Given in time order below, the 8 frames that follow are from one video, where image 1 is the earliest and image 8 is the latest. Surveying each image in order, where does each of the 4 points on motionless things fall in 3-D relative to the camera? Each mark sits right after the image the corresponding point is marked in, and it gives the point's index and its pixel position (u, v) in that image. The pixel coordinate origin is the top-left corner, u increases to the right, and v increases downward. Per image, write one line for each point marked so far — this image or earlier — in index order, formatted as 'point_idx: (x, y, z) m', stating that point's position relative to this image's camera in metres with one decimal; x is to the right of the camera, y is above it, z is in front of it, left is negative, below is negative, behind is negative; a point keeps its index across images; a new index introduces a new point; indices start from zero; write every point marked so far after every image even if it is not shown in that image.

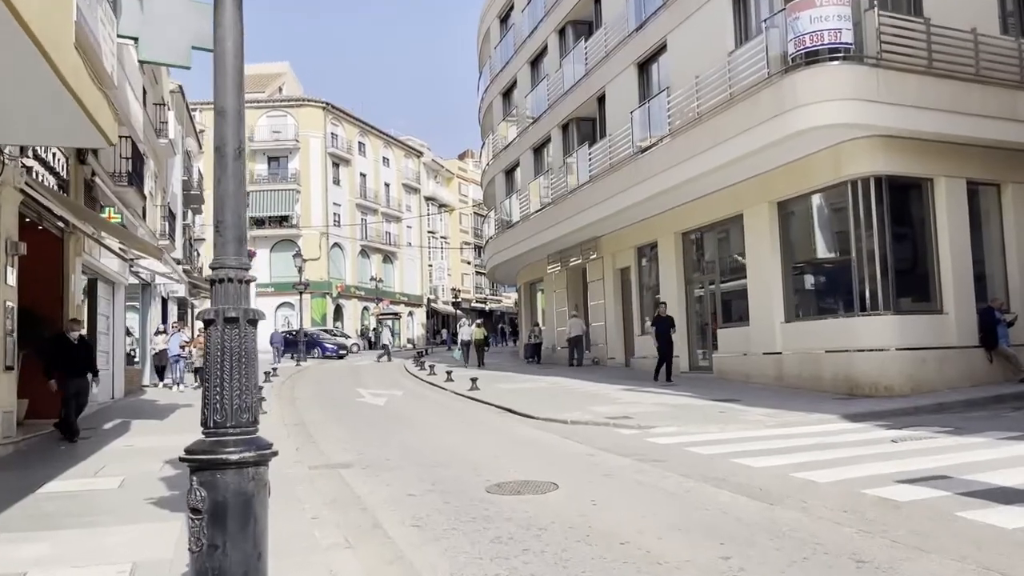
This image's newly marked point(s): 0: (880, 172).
0: (+6.4, +2.0, +14.0) m
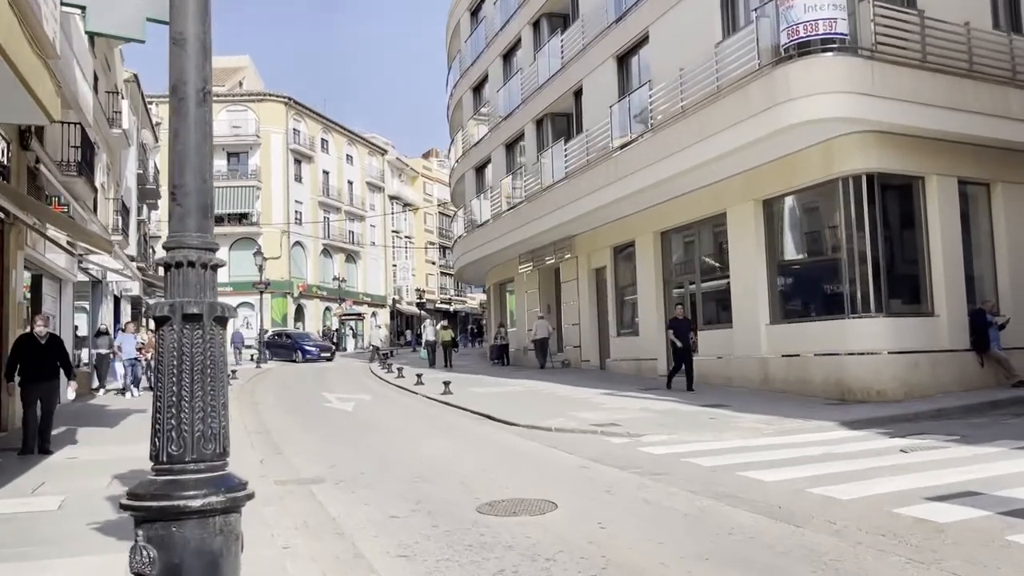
0: (+6.0, +2.0, +13.5) m
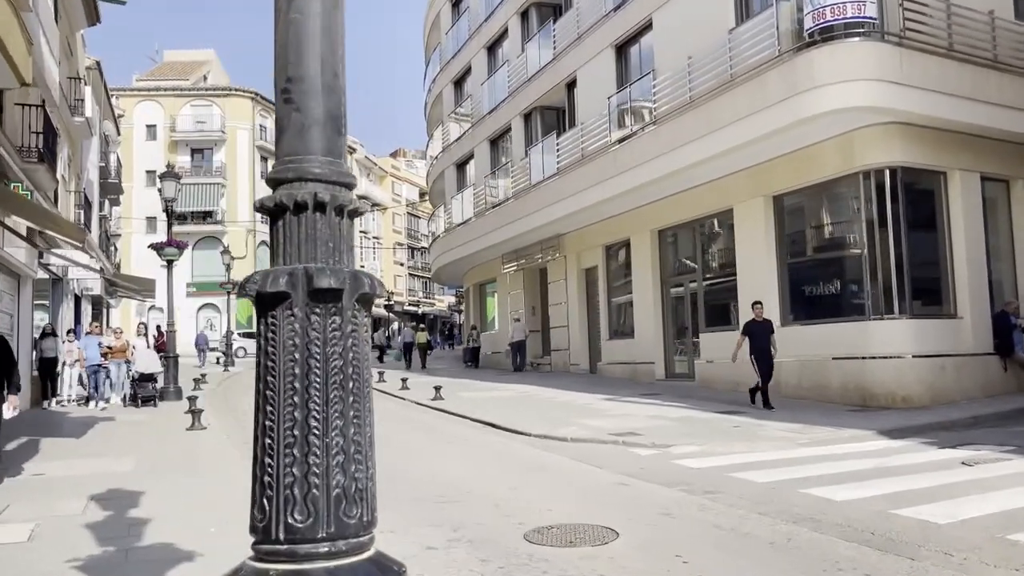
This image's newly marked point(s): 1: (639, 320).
0: (+6.1, +2.0, +12.9) m
1: (+3.0, -0.8, +19.4) m
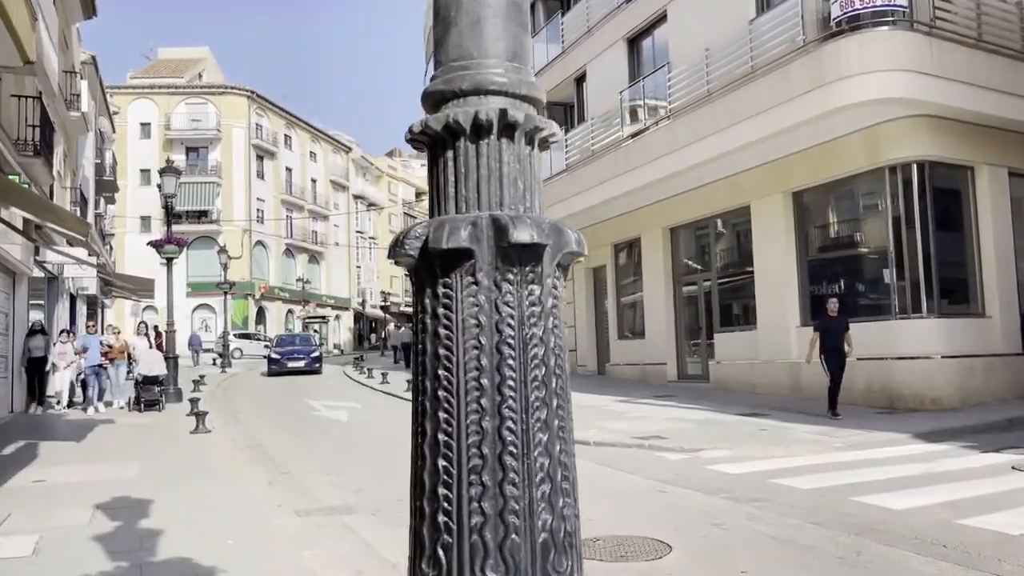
0: (+6.4, +2.0, +12.5) m
1: (+3.2, -0.7, +19.0) m
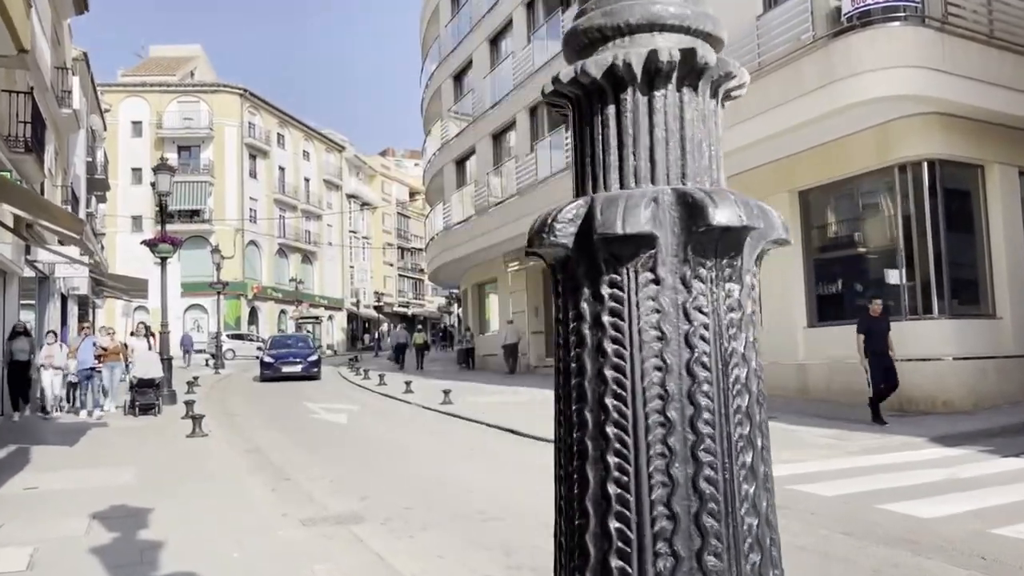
0: (+6.4, +2.0, +12.3) m
1: (+3.2, -0.7, +18.8) m
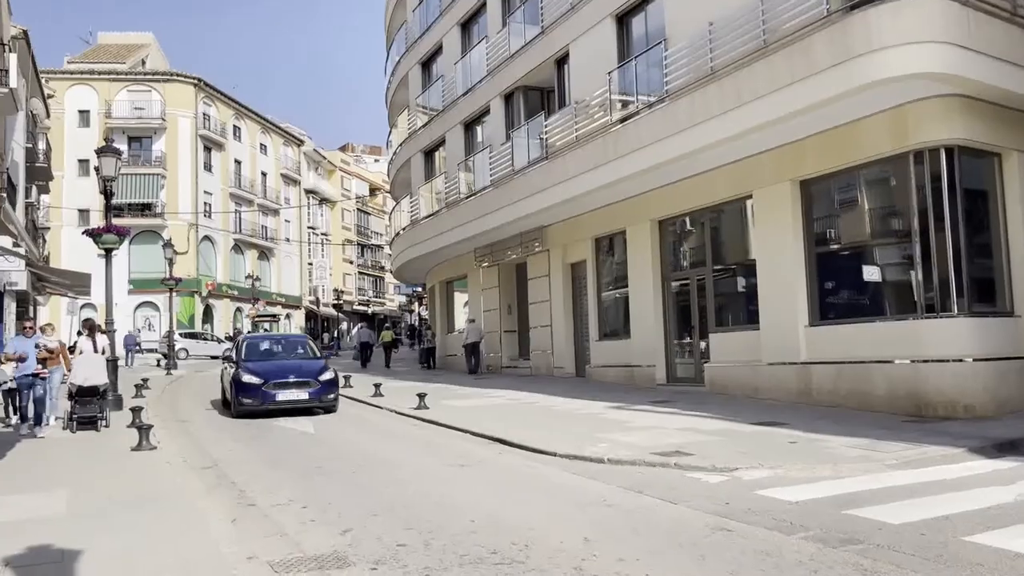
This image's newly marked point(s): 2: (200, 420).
0: (+6.3, +2.1, +11.4) m
1: (+2.7, -0.7, +17.8) m
2: (-5.4, -2.3, +14.0) m
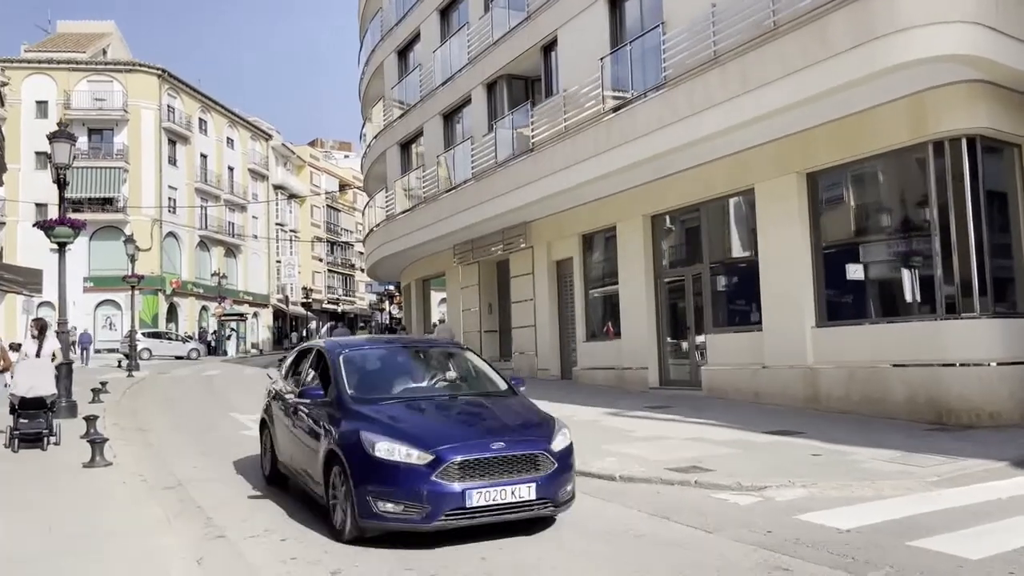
0: (+6.2, +2.1, +10.8) m
1: (+2.4, -0.6, +17.0) m
2: (-5.5, -2.2, +12.9) m
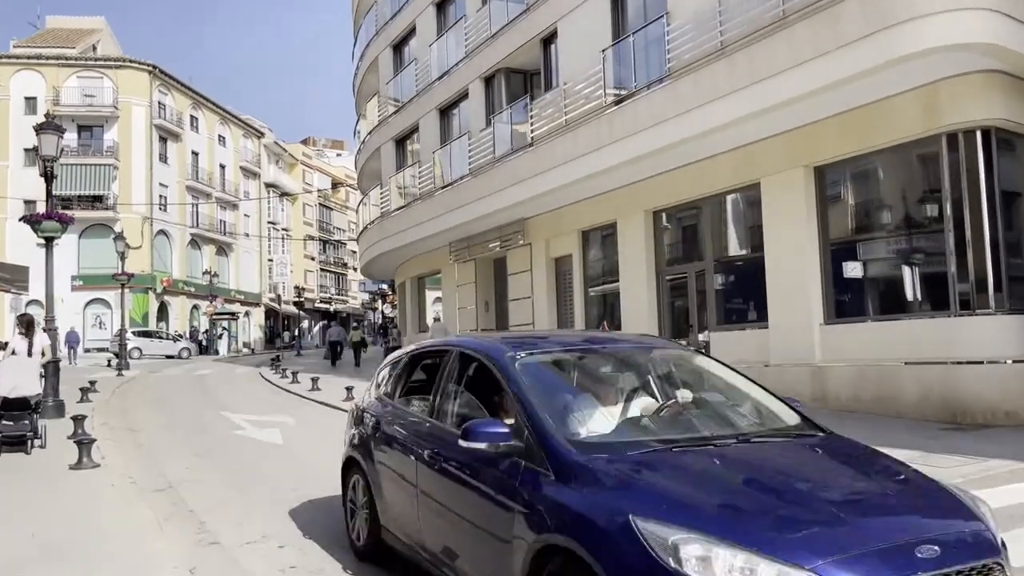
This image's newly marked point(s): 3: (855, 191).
0: (+6.2, +2.1, +10.5) m
1: (+2.4, -0.6, +16.7) m
2: (-5.5, -2.2, +12.5) m
3: (+5.1, +1.4, +12.1) m
